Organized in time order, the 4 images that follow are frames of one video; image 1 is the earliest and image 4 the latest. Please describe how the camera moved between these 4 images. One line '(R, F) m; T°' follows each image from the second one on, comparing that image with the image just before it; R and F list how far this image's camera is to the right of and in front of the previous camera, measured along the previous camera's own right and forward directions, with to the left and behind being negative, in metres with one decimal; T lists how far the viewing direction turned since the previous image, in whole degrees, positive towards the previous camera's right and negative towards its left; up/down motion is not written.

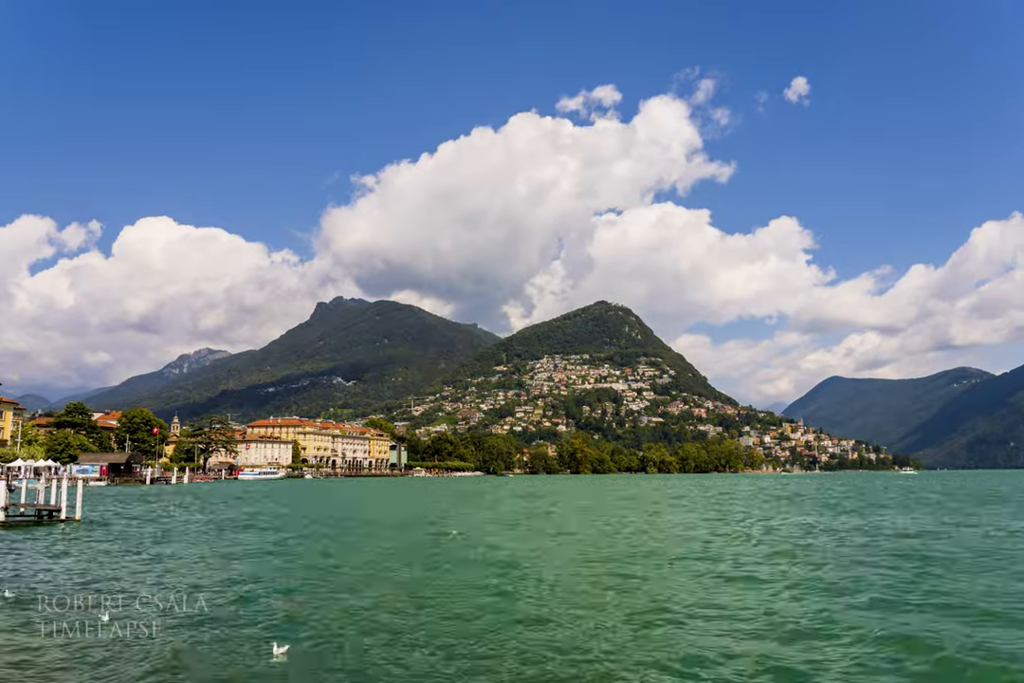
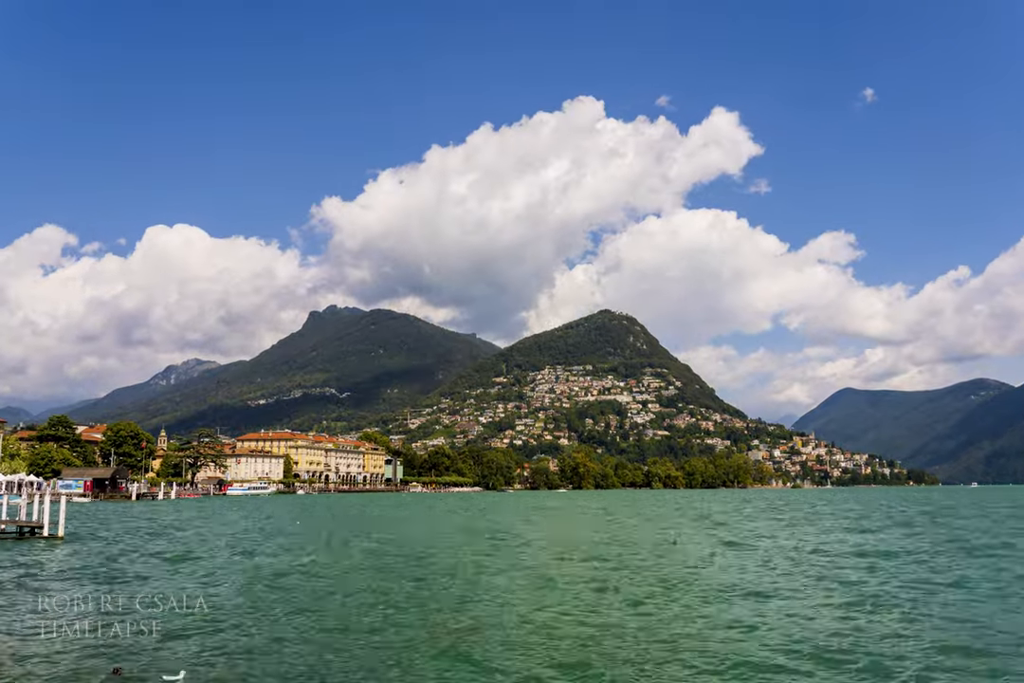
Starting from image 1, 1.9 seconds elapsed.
(+0.6, +6.3) m; 0°
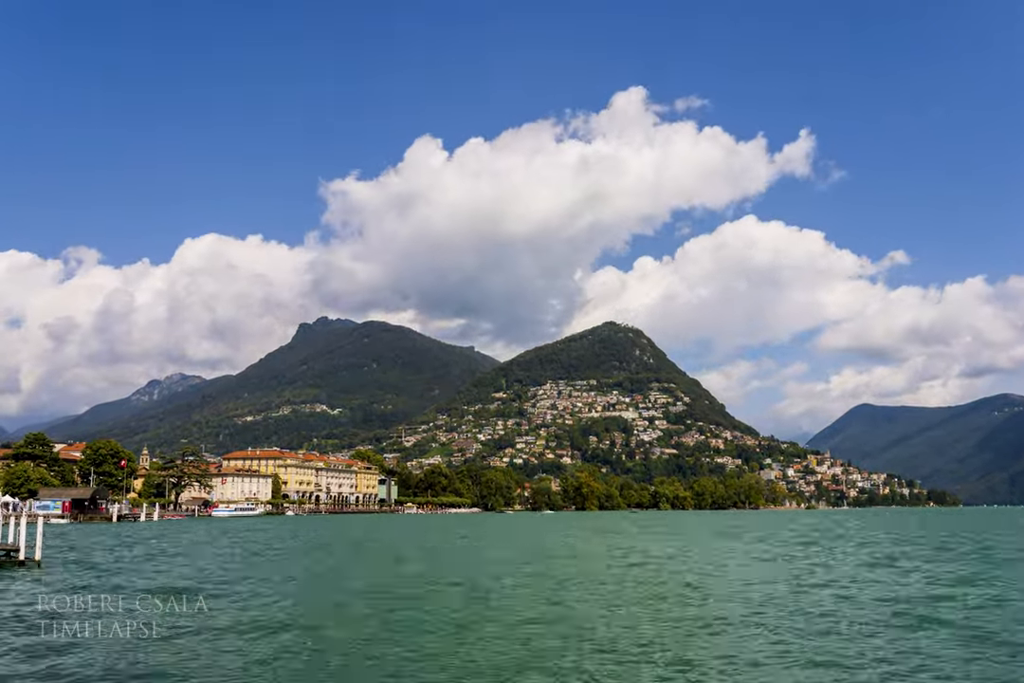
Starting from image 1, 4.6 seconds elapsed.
(+0.9, +7.9) m; 0°
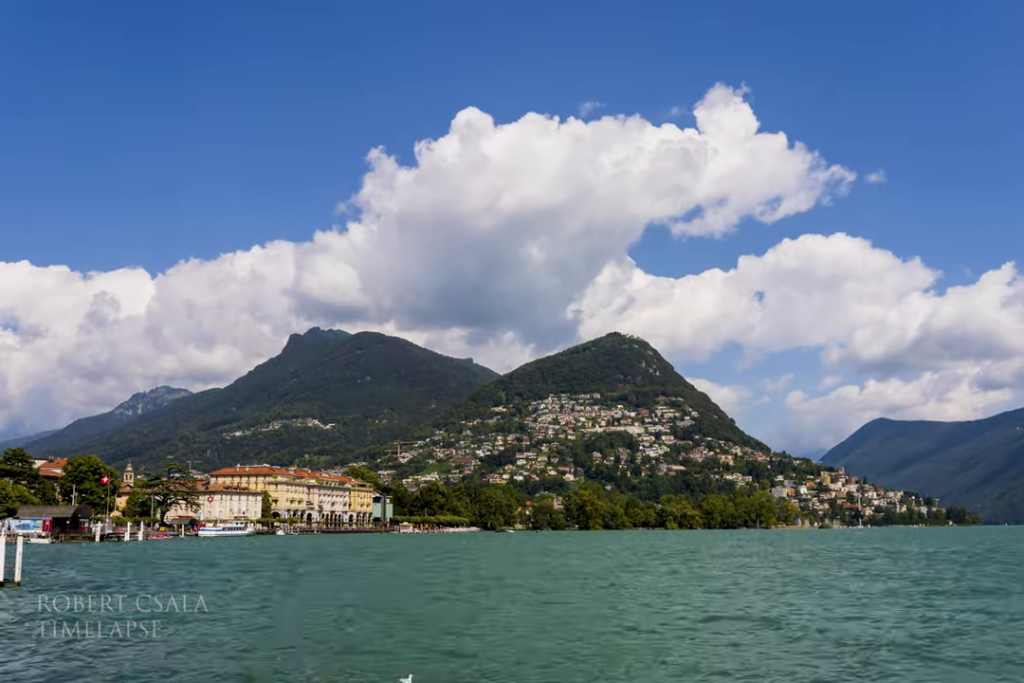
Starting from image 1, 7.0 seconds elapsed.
(+0.6, +6.5) m; 0°
